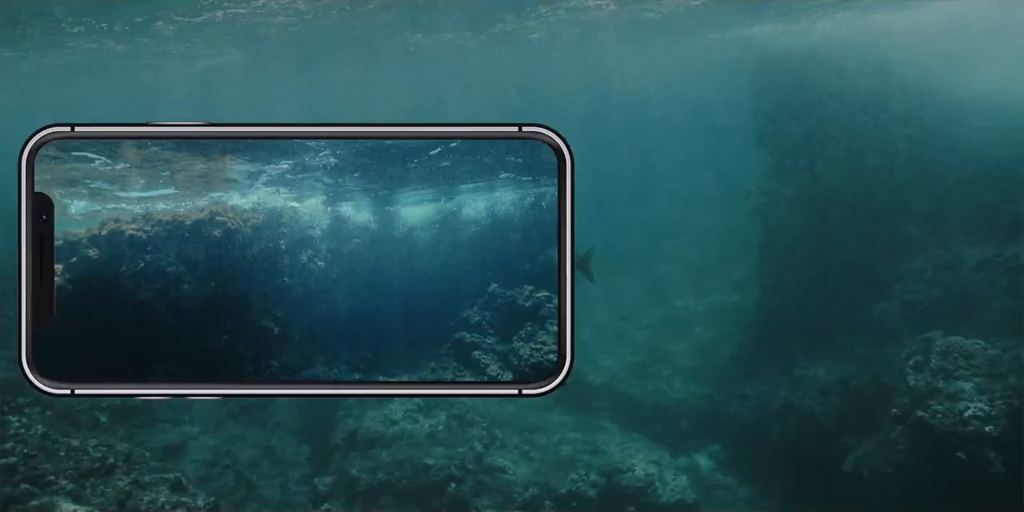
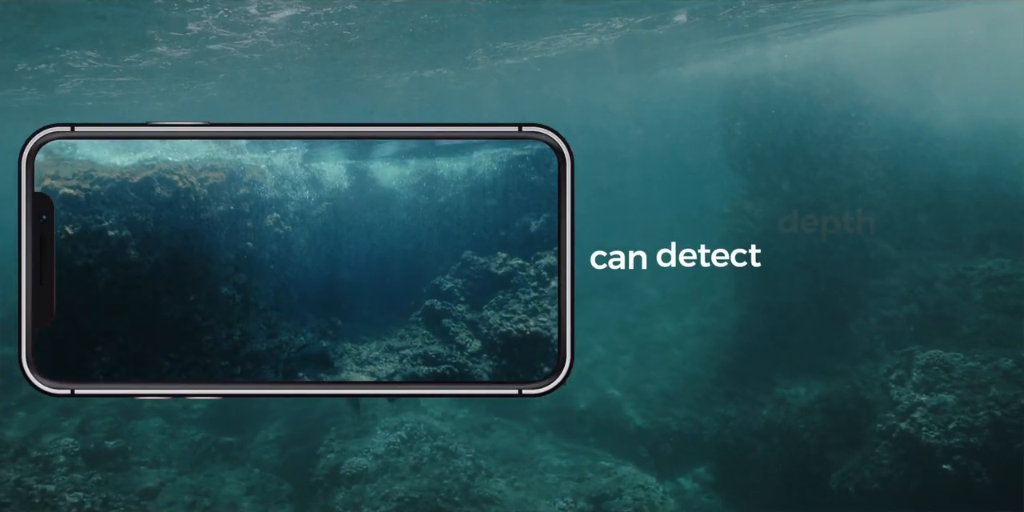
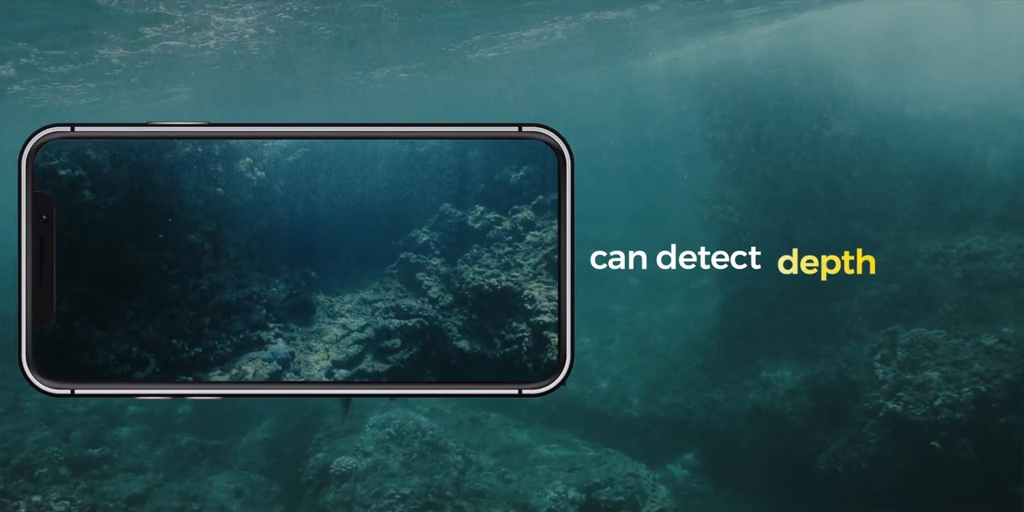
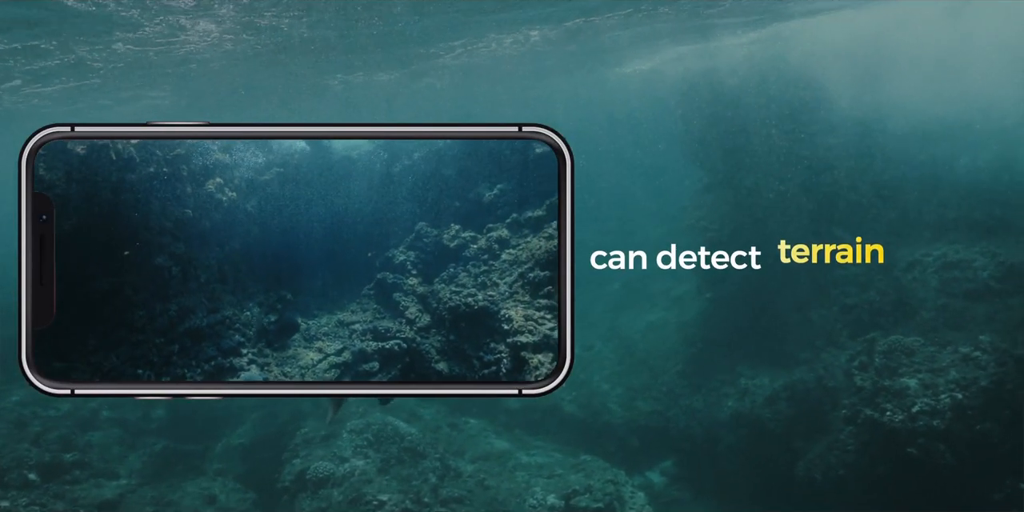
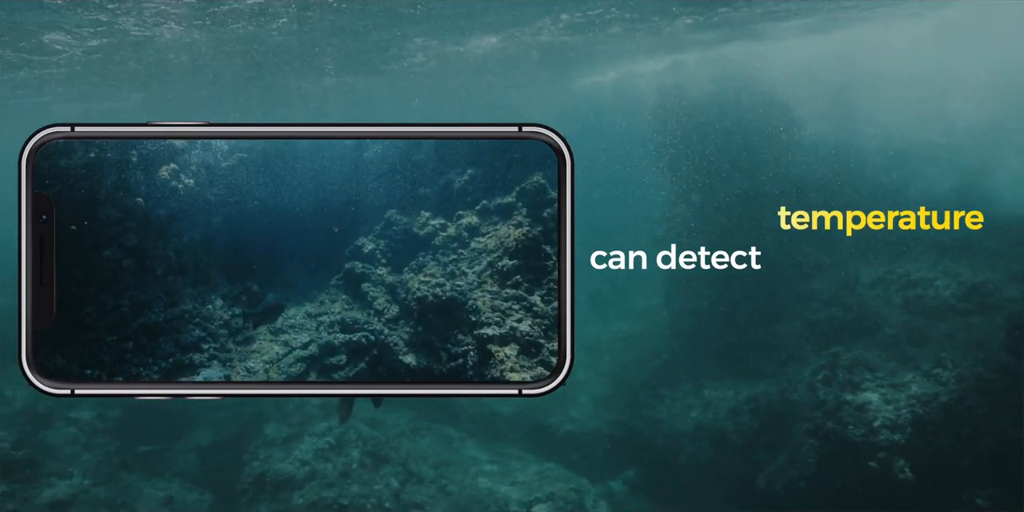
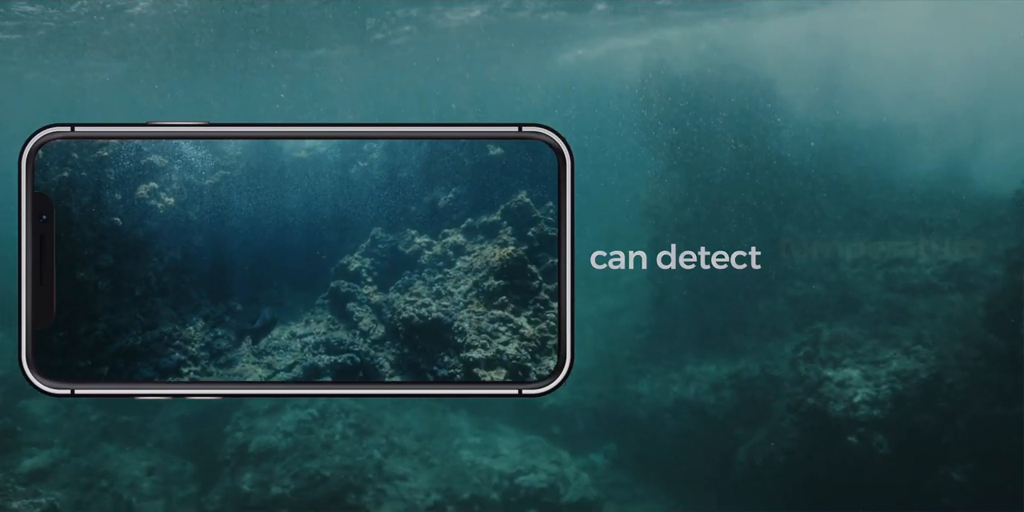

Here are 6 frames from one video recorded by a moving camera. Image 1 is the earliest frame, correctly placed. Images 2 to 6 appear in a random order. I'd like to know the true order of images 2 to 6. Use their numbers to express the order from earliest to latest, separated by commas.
2, 3, 4, 5, 6
